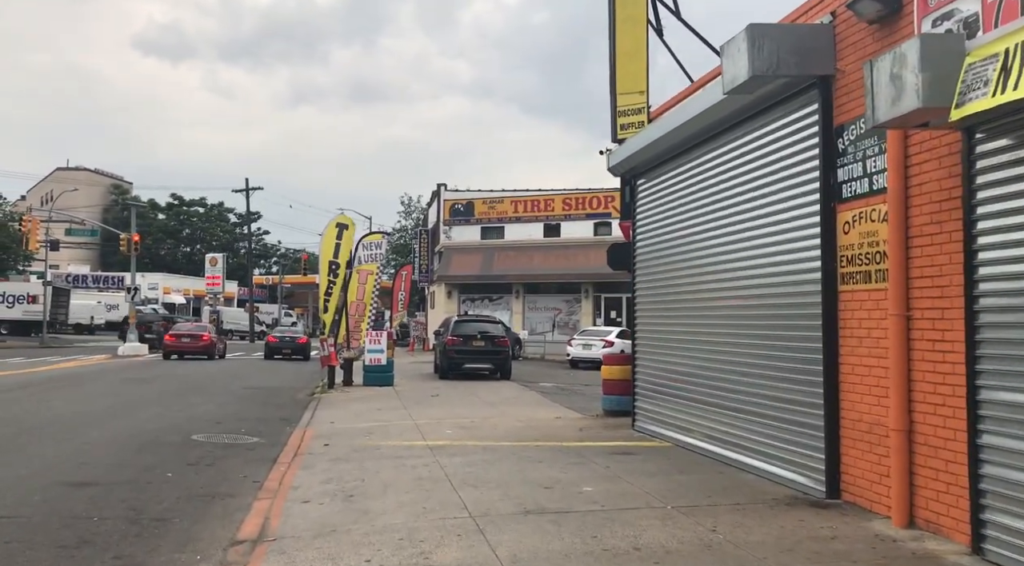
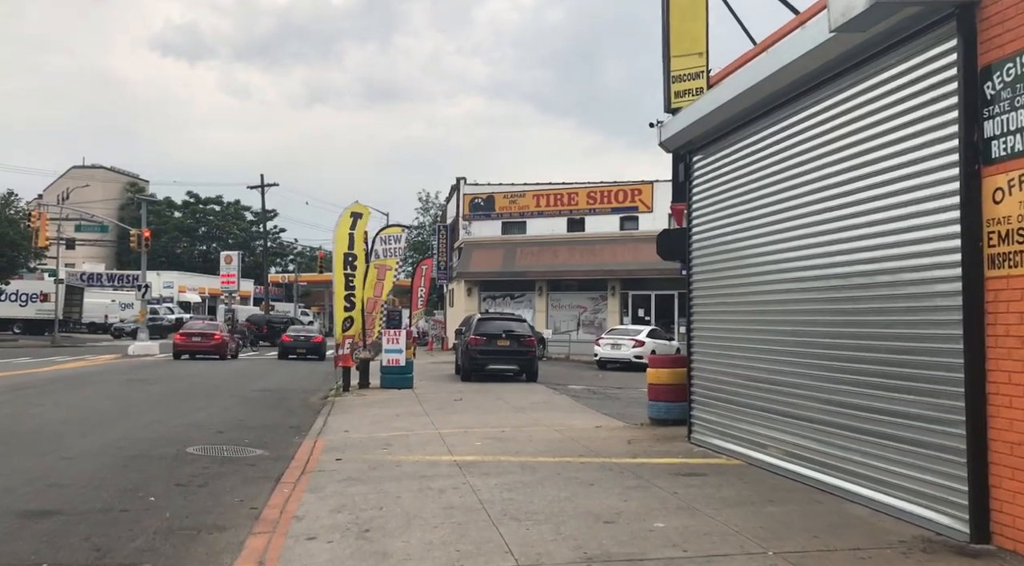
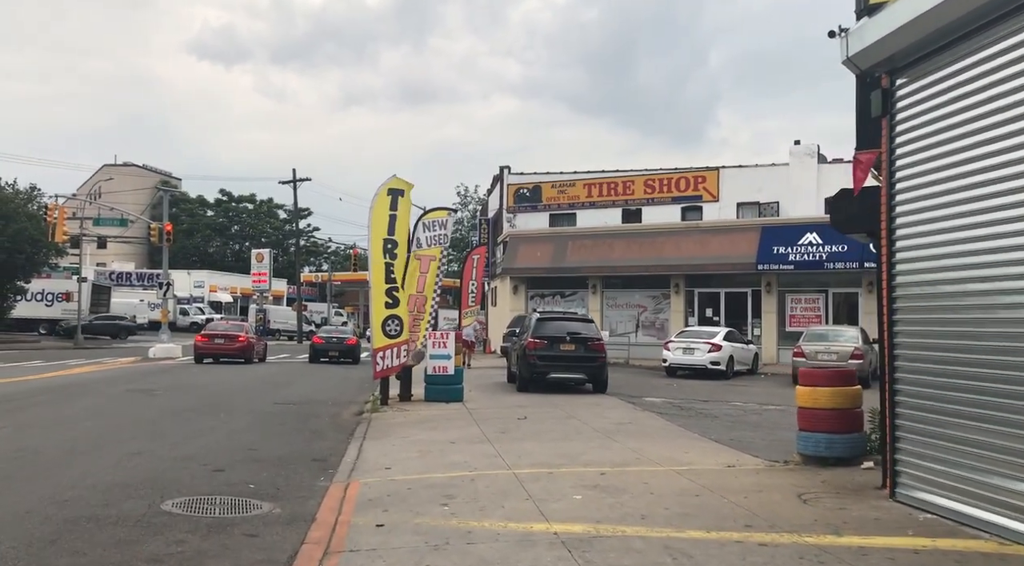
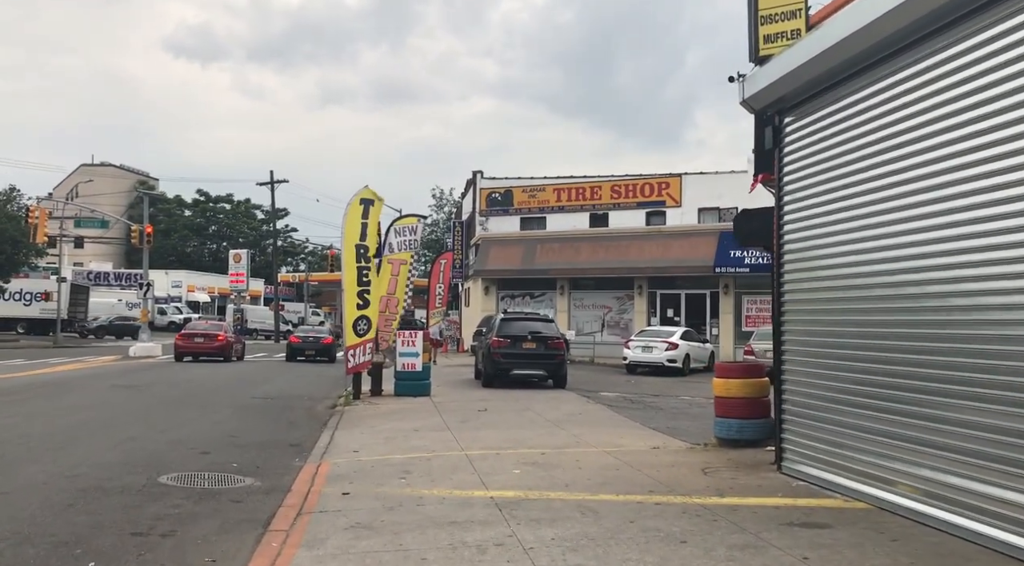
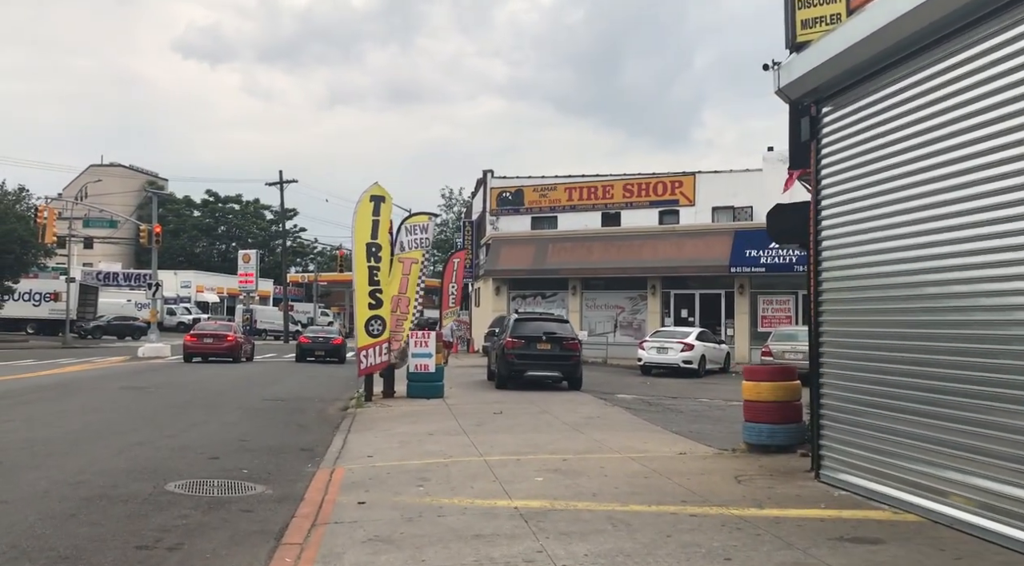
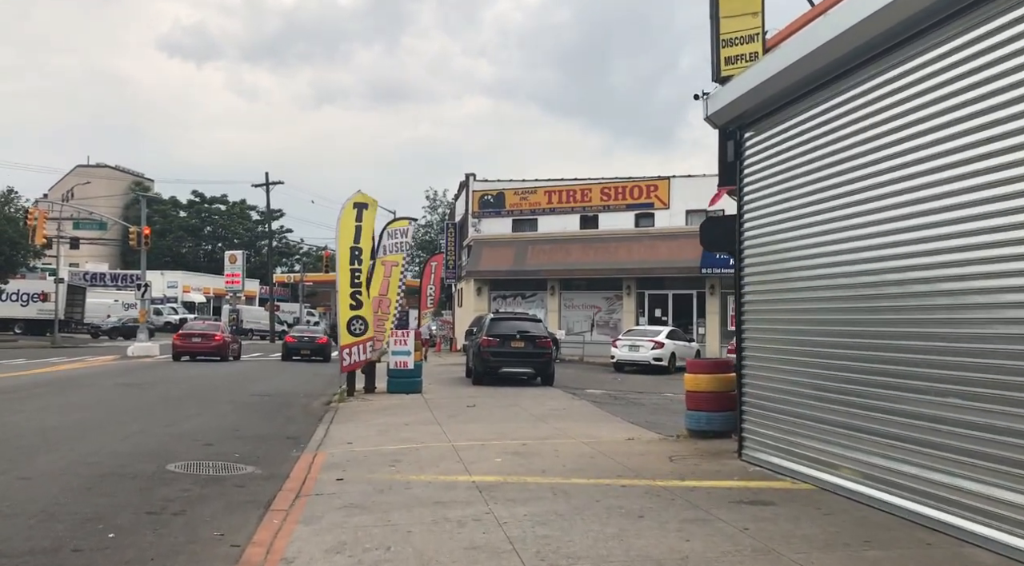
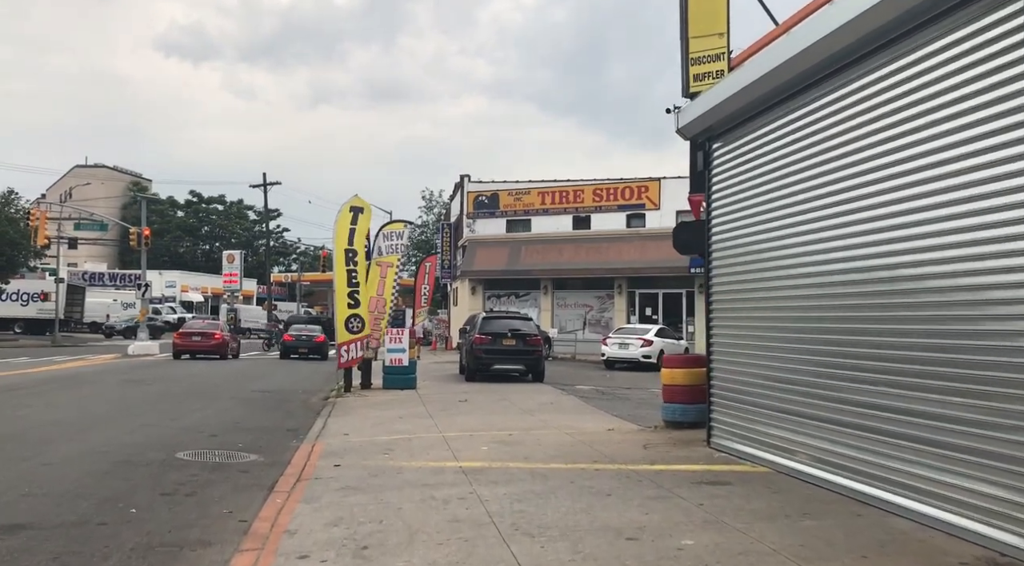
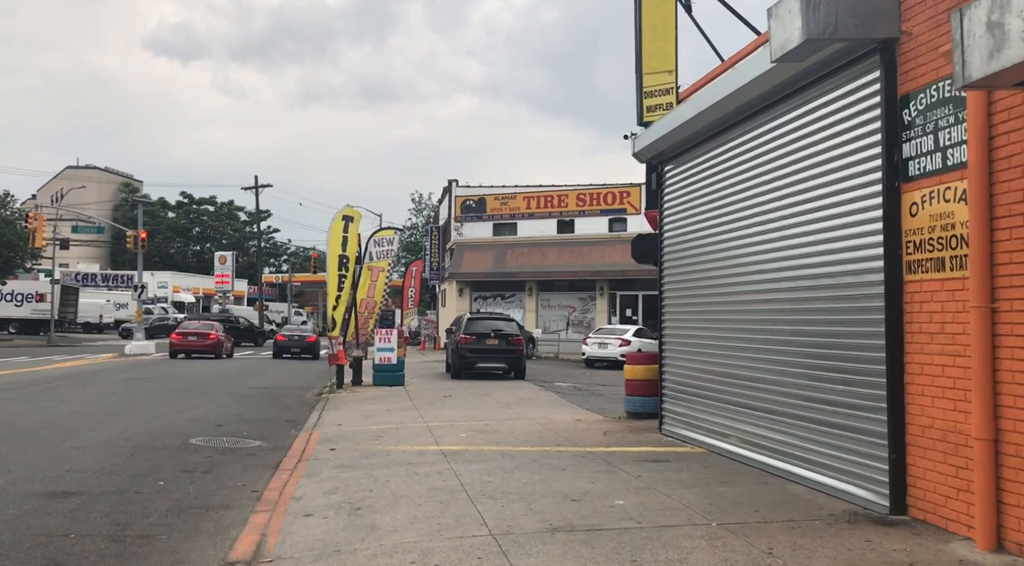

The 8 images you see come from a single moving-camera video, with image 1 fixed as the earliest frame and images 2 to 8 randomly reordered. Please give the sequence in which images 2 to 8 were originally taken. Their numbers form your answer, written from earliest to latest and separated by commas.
8, 2, 7, 6, 4, 5, 3
